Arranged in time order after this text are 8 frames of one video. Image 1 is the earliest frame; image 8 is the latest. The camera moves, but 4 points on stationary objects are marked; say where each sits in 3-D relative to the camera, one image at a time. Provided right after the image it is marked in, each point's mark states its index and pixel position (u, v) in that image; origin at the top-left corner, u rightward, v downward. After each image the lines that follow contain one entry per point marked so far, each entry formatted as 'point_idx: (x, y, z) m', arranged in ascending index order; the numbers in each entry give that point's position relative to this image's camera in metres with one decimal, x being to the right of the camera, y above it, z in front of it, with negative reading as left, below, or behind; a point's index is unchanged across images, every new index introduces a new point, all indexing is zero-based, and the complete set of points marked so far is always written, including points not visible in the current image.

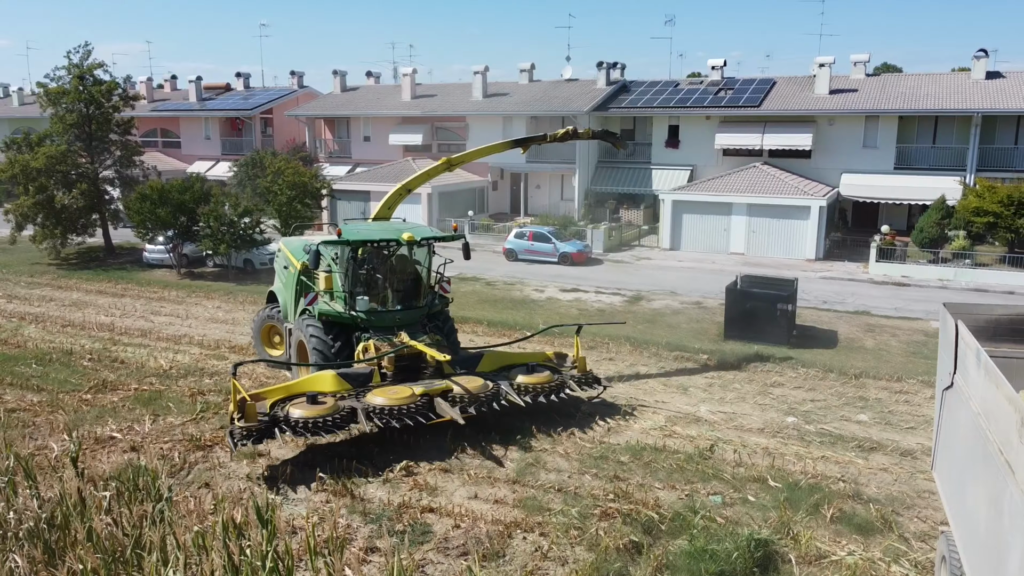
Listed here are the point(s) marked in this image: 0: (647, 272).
0: (+3.1, +0.4, +18.4) m
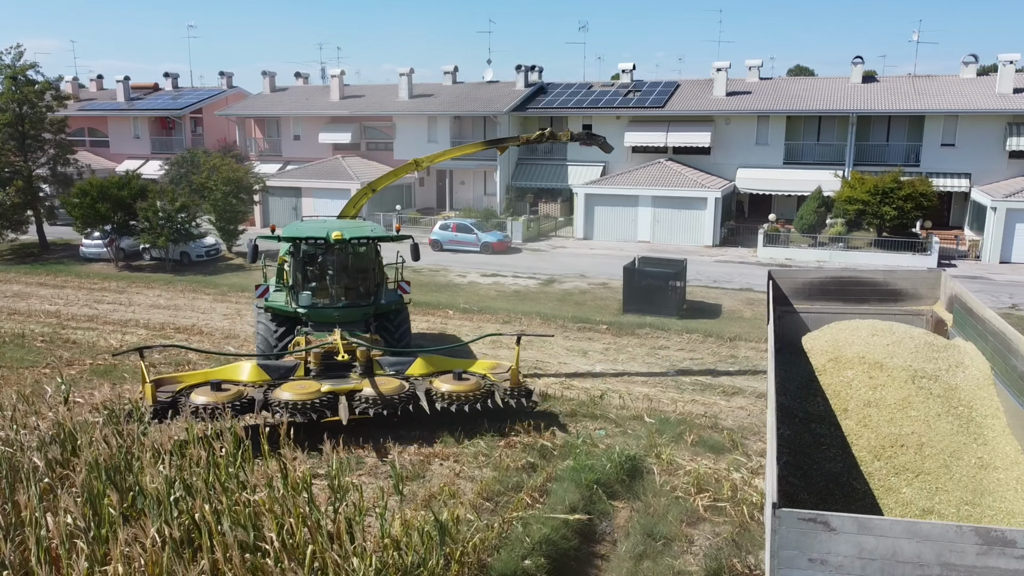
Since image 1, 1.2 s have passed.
0: (+1.3, +0.7, +20.1) m
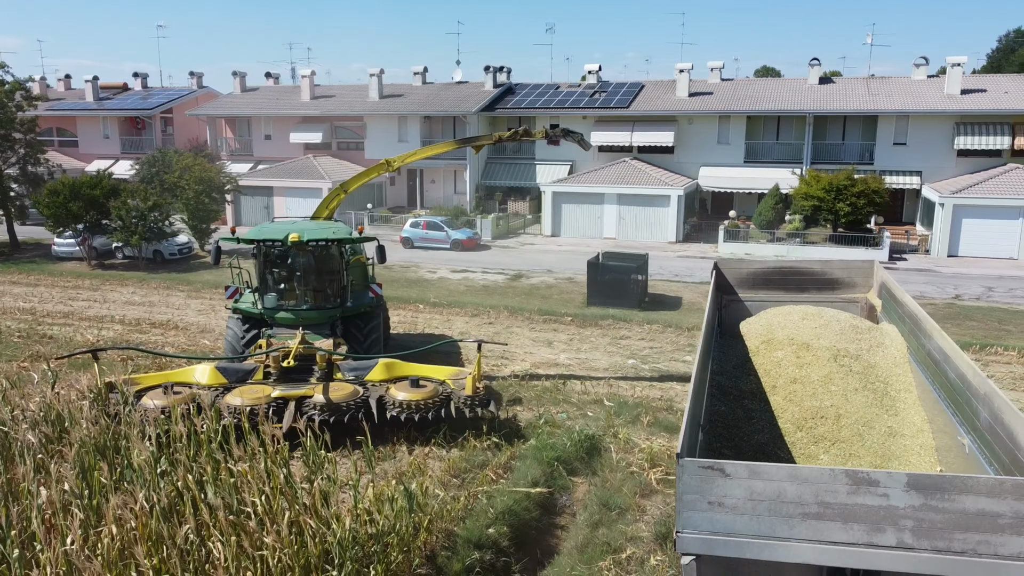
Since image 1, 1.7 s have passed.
0: (+0.5, +0.8, +20.6) m
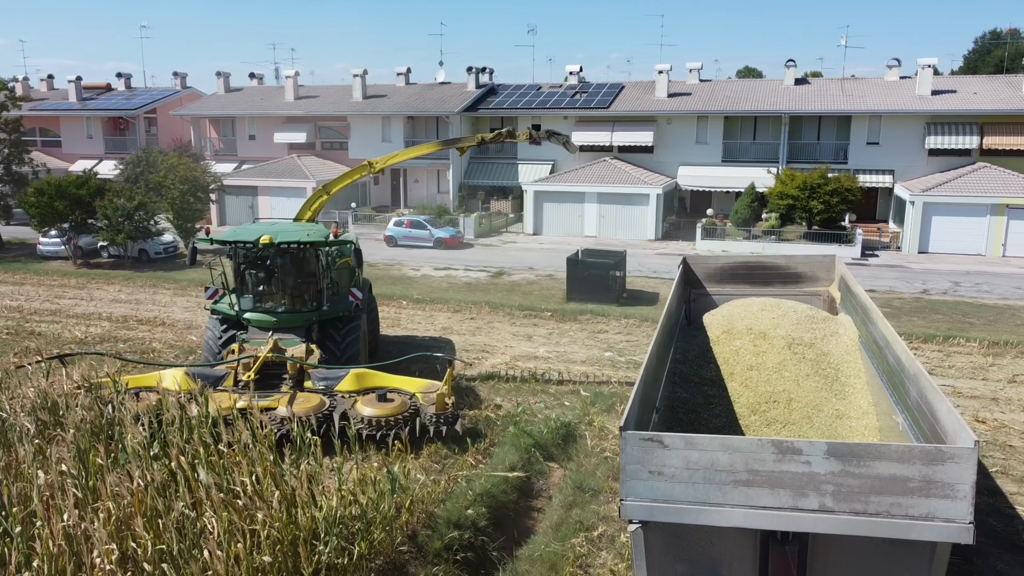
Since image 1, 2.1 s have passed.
0: (0.0, +0.9, +21.0) m
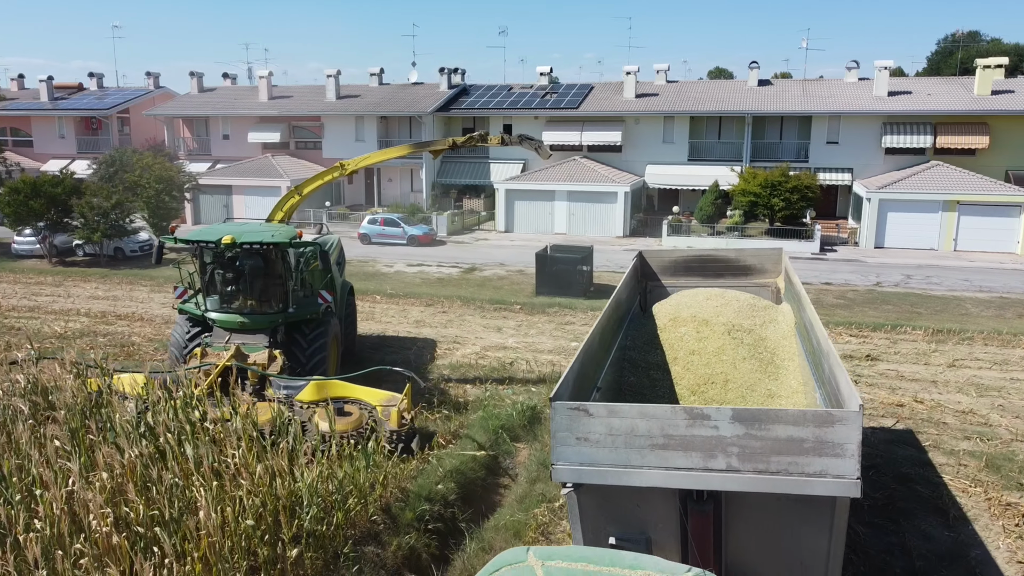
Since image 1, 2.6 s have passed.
0: (-0.7, +1.0, +21.5) m
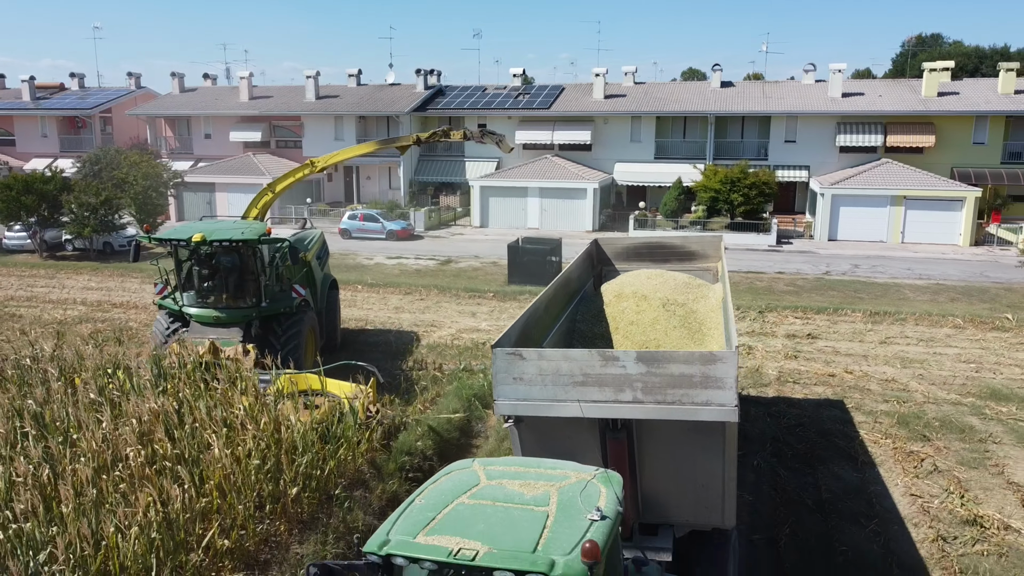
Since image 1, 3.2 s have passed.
0: (-1.5, +1.2, +22.5) m
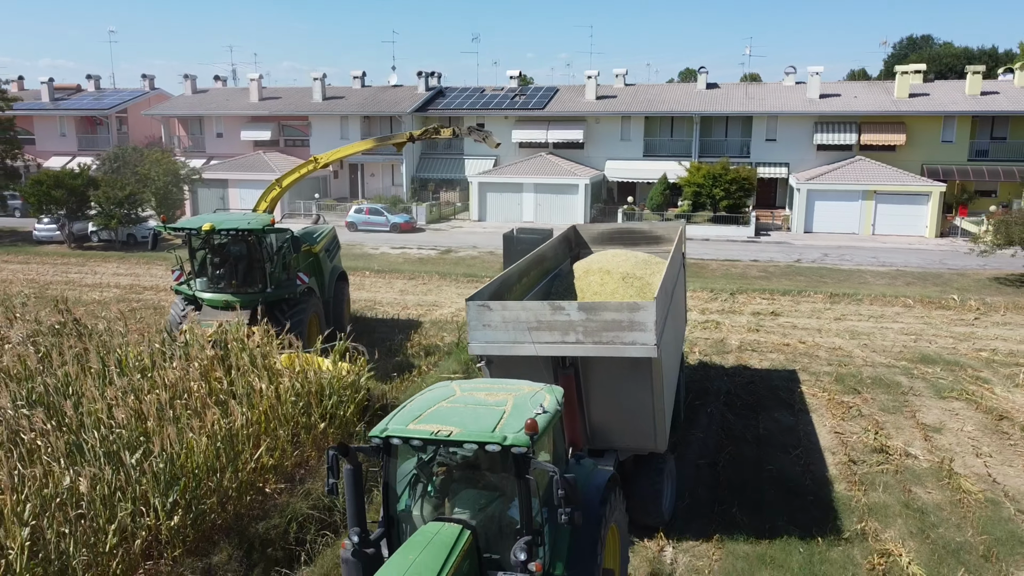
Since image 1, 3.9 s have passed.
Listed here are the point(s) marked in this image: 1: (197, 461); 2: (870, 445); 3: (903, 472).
0: (-1.6, +1.6, +24.1) m
1: (-2.6, -1.5, +6.8) m
2: (+3.8, -1.7, +8.7) m
3: (+3.9, -1.8, +8.1) m
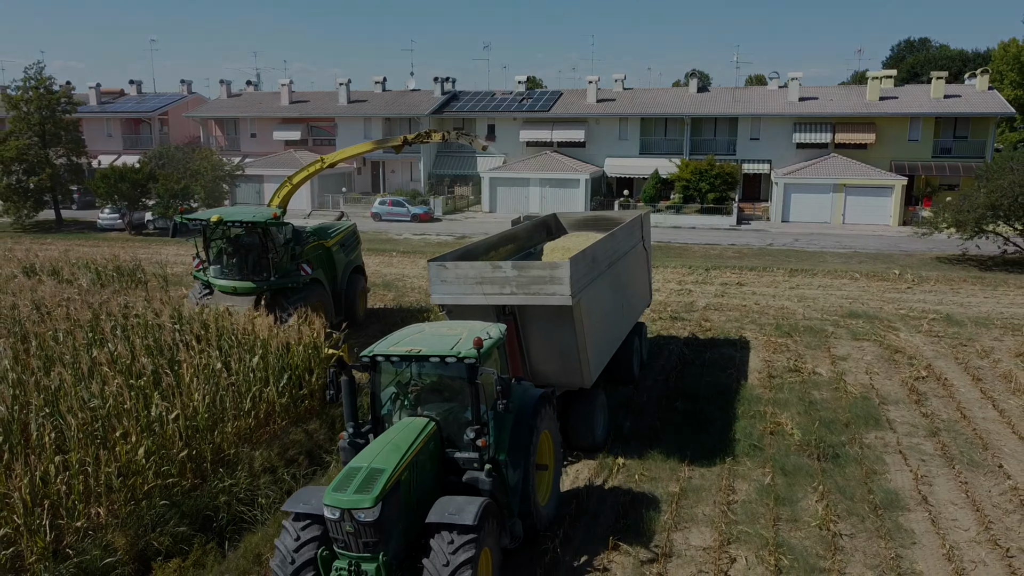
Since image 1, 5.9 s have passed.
0: (-1.3, +2.1, +26.9) m
1: (-2.6, -0.9, +9.7) m
2: (+3.9, -1.1, +11.5) m
3: (+4.0, -1.3, +10.9) m
